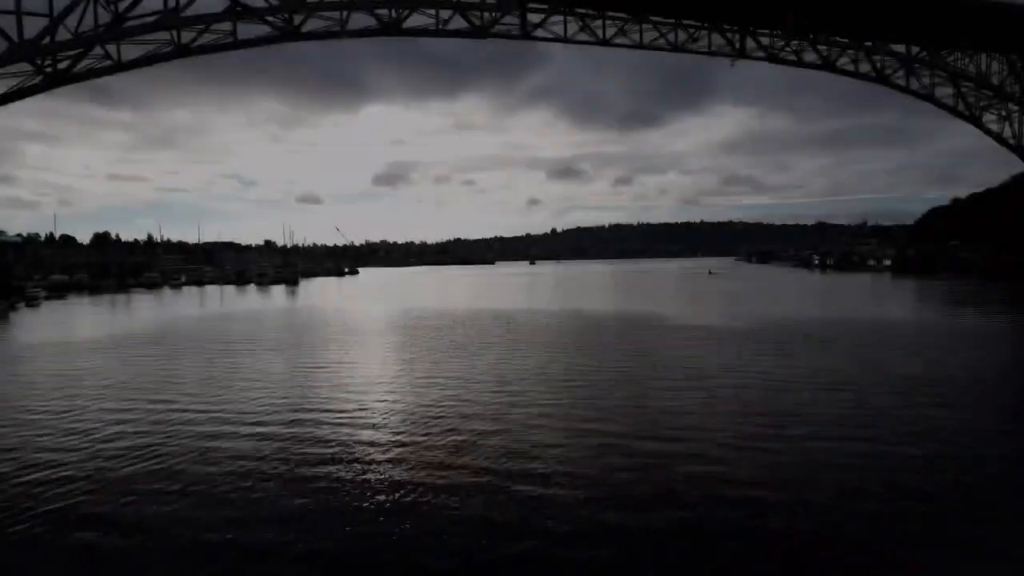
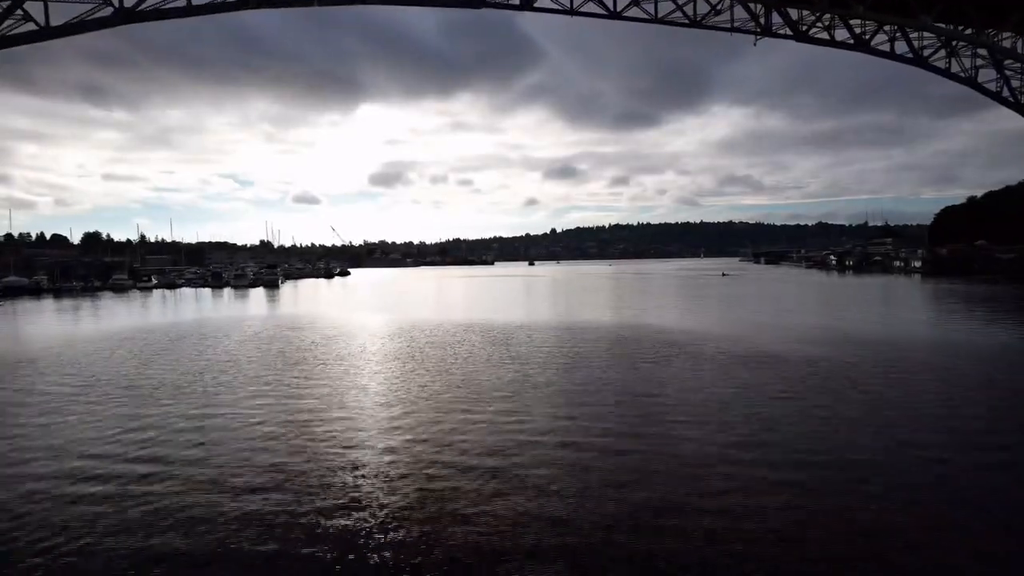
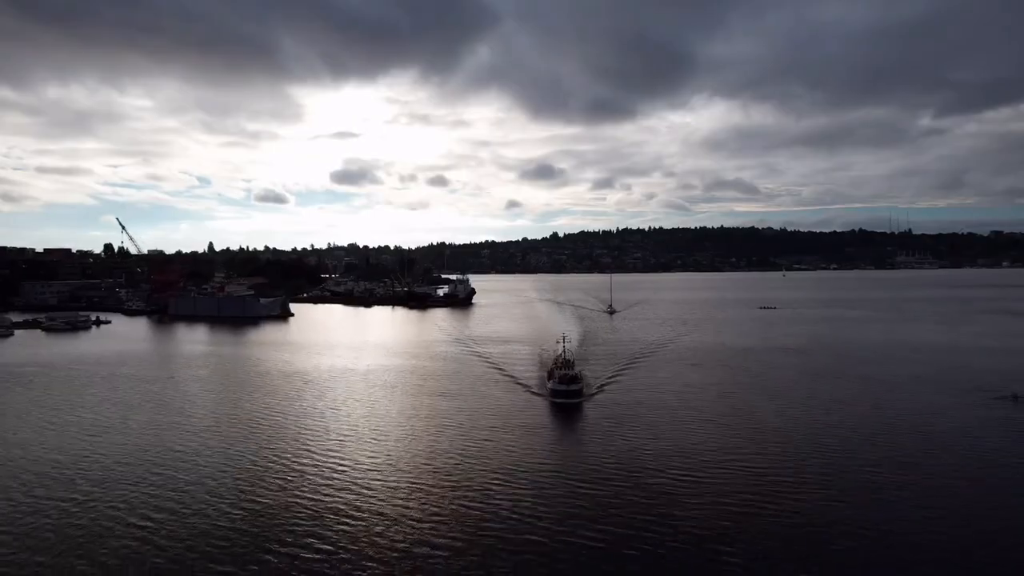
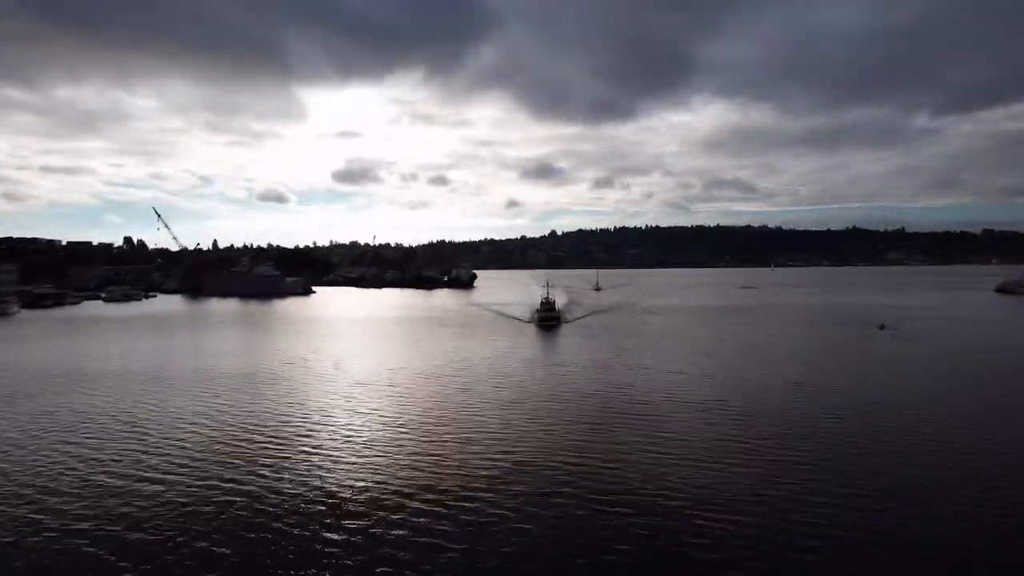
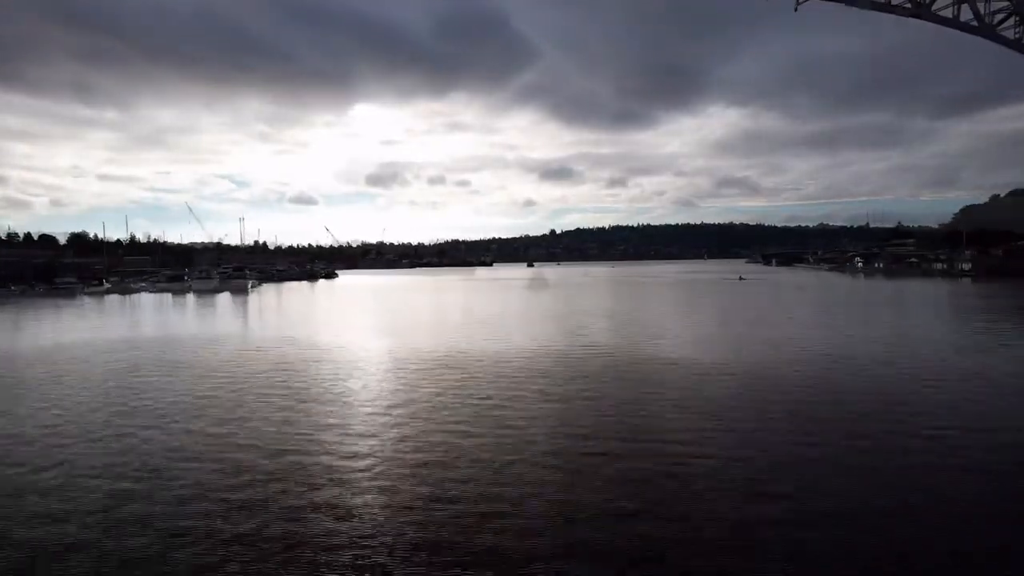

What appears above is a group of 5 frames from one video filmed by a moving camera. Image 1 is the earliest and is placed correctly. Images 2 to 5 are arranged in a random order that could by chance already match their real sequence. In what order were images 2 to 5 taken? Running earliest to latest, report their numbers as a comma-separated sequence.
2, 5, 4, 3
